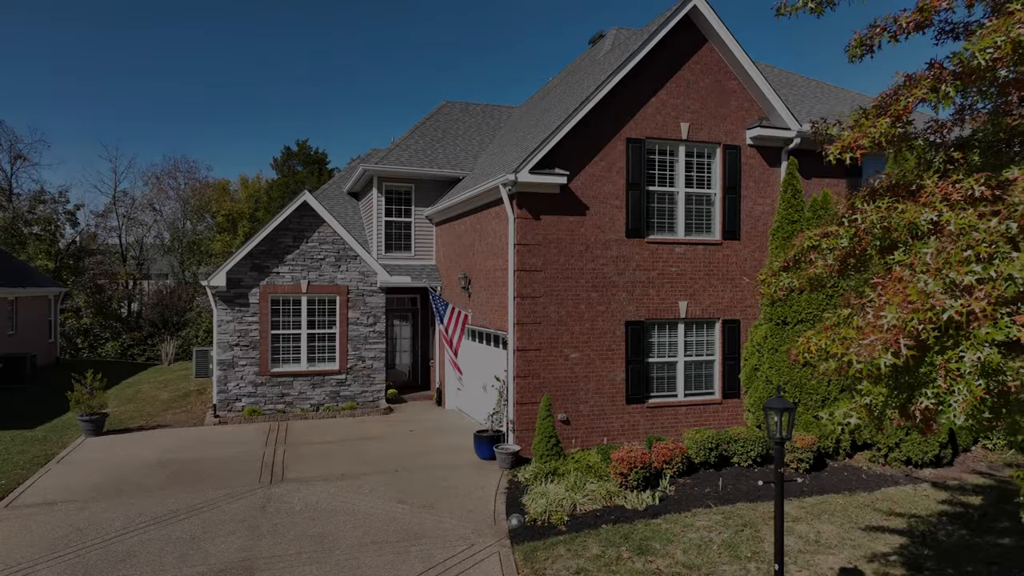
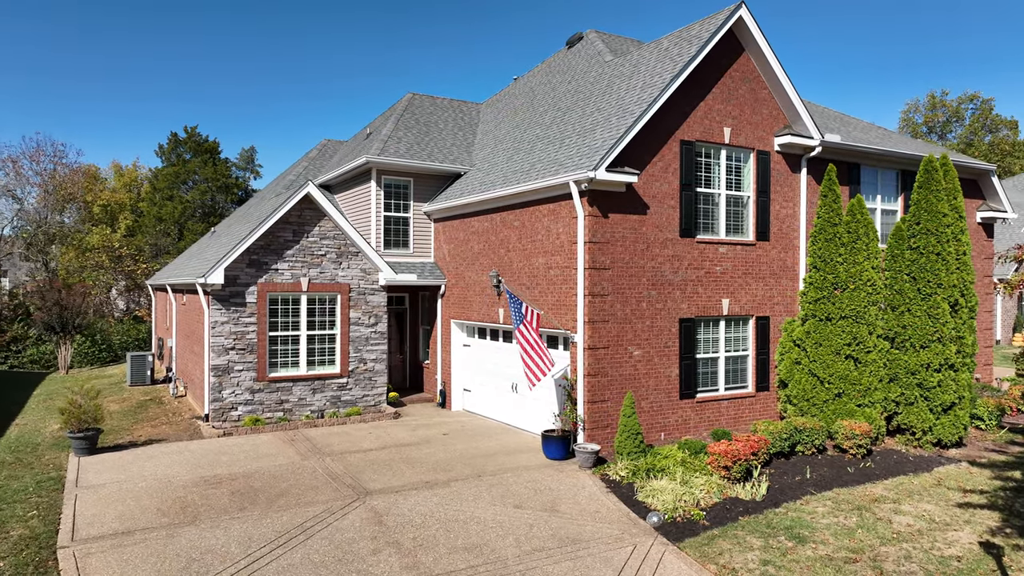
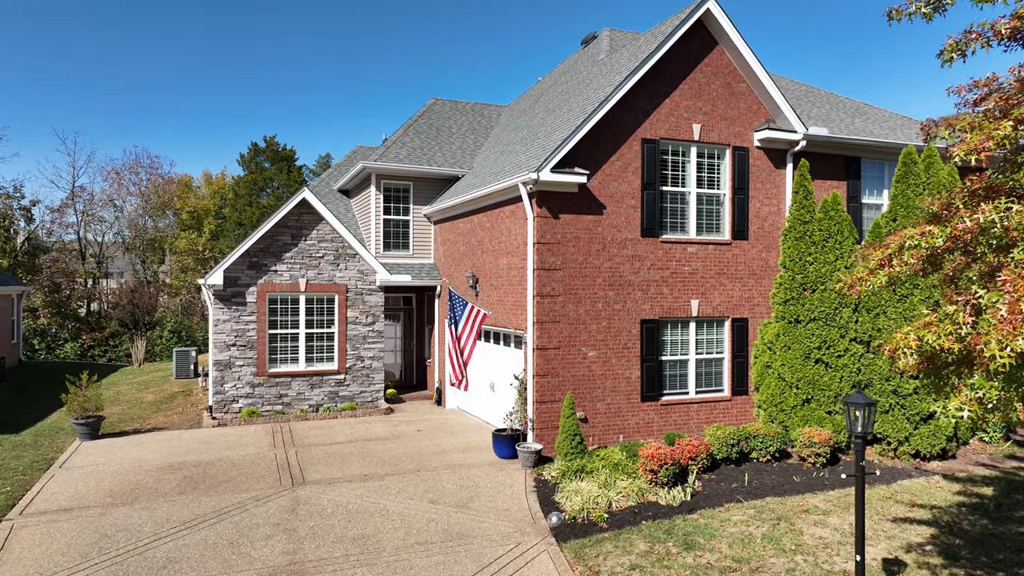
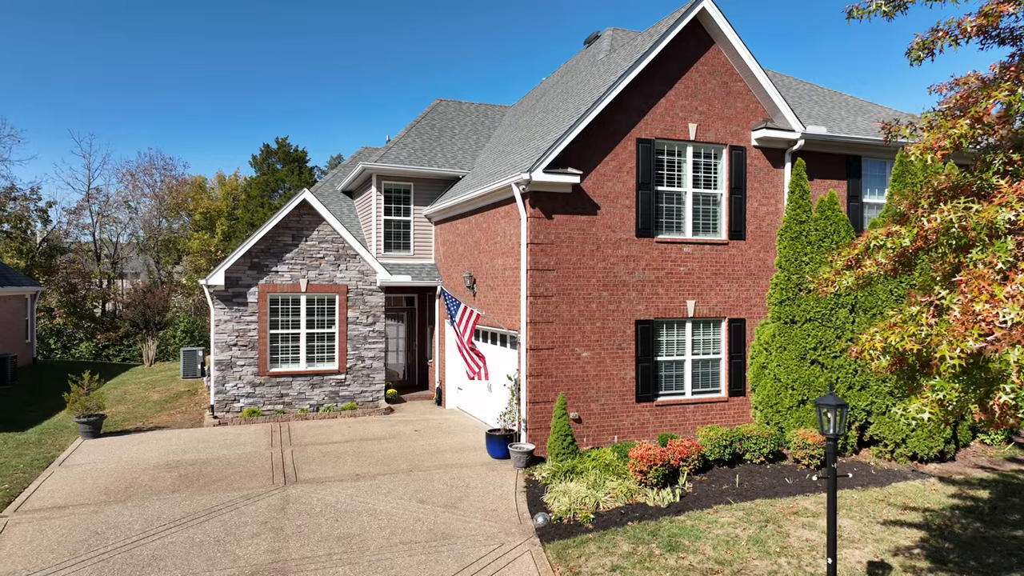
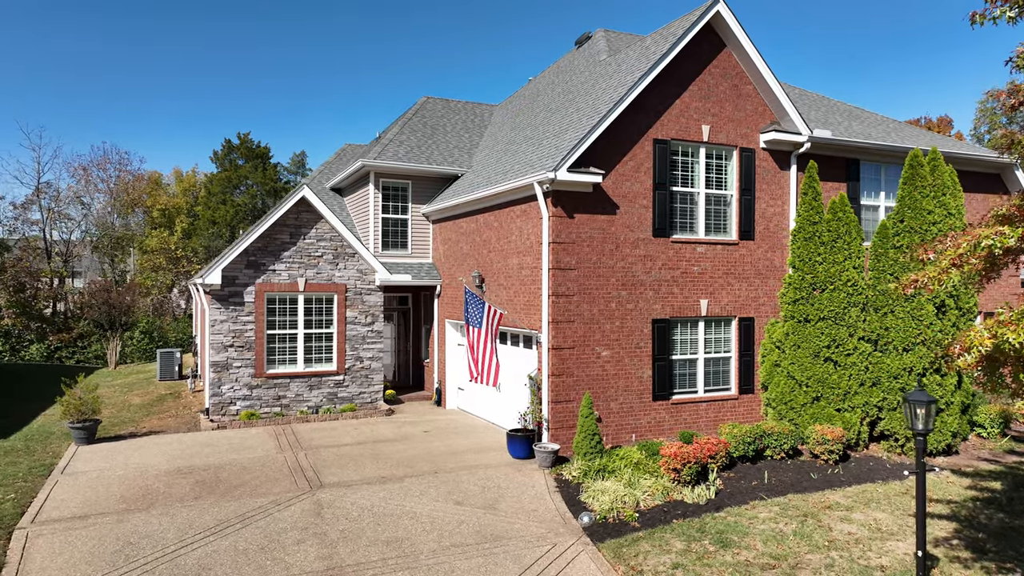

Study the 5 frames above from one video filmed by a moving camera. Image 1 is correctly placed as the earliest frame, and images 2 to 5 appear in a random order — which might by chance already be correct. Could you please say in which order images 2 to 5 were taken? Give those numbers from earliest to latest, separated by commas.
4, 3, 5, 2
